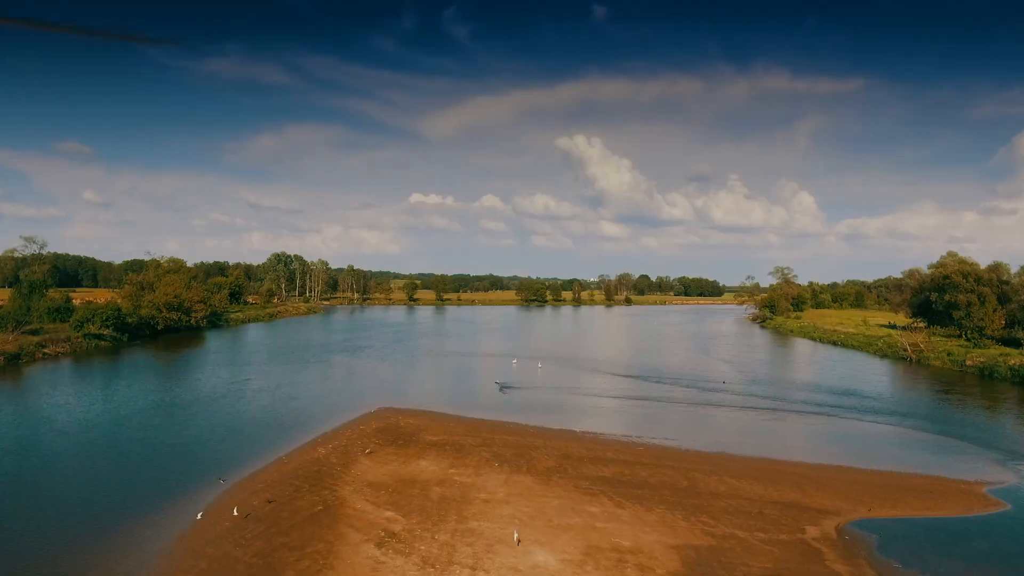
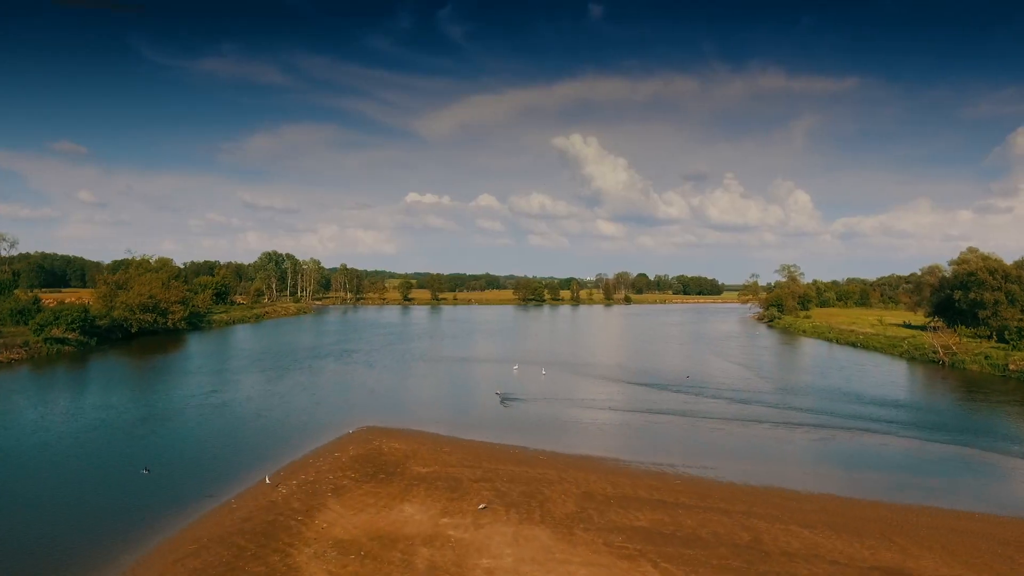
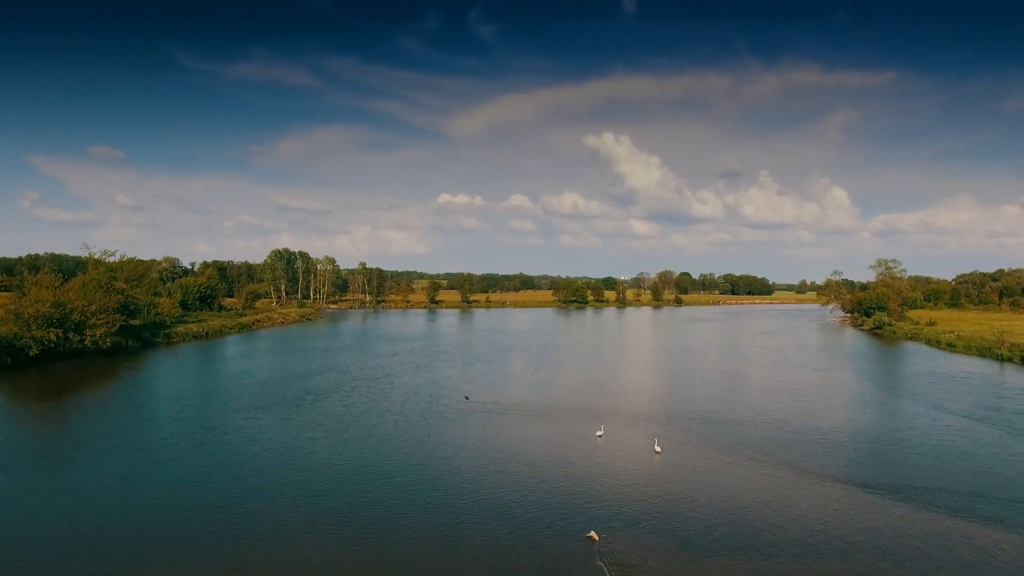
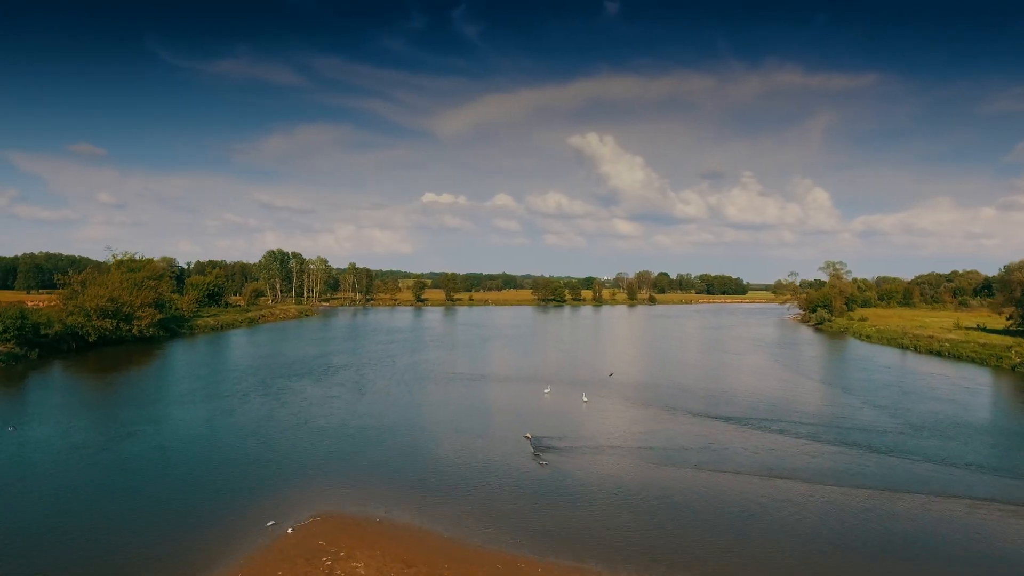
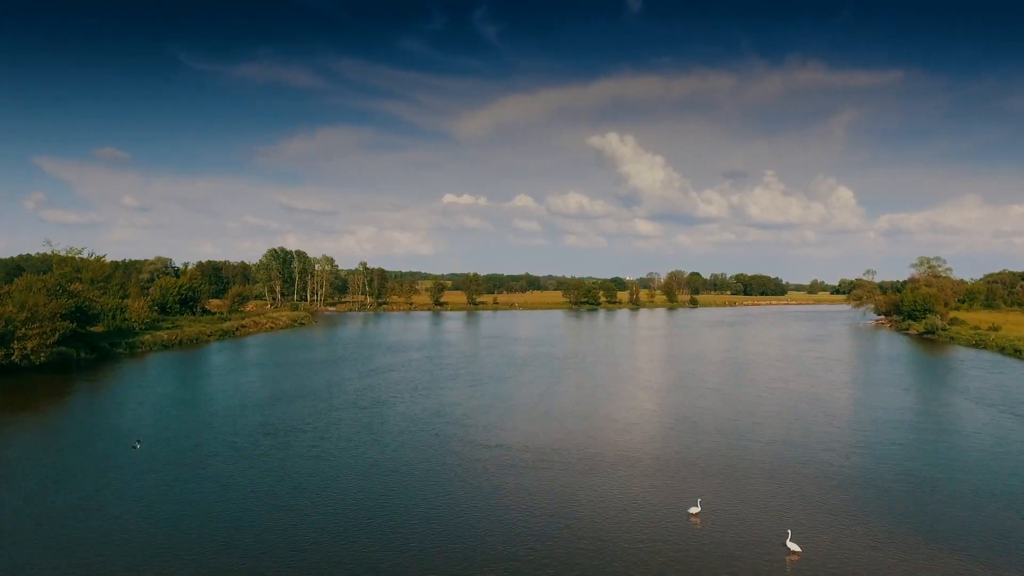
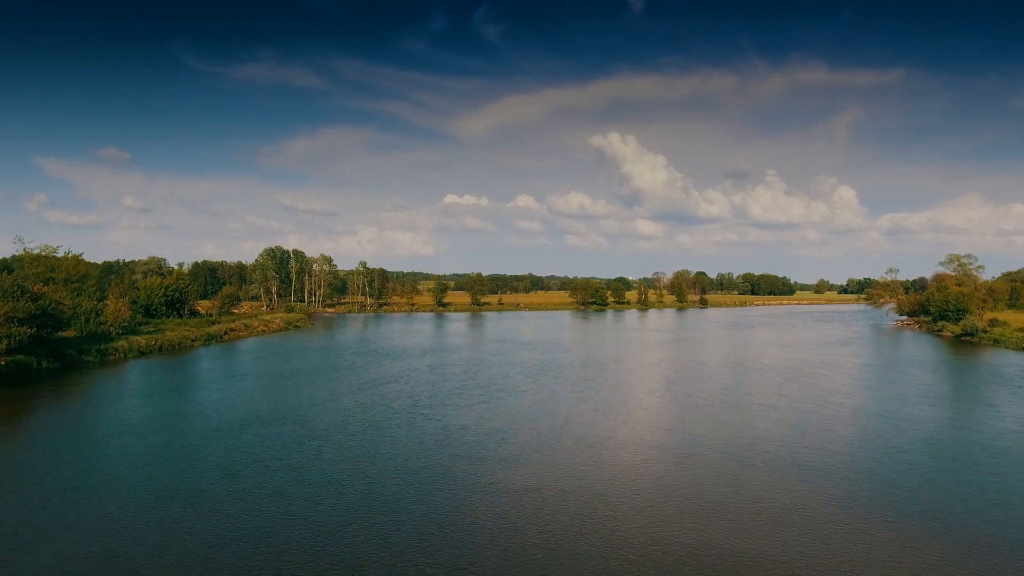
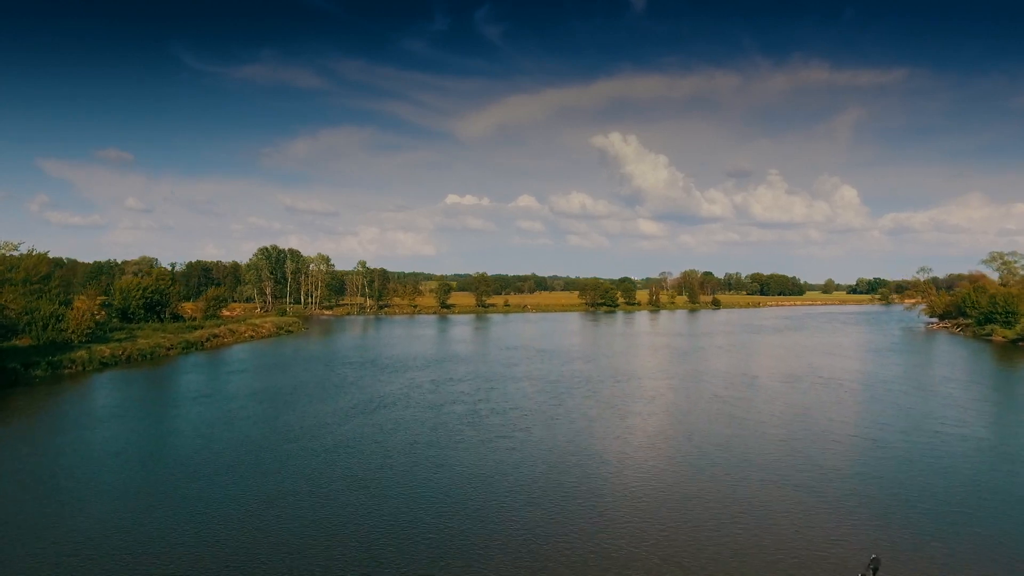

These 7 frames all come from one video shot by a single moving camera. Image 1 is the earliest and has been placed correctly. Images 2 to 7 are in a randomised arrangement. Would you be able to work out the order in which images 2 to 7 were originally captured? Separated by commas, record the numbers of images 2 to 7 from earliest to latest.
2, 4, 3, 5, 6, 7
